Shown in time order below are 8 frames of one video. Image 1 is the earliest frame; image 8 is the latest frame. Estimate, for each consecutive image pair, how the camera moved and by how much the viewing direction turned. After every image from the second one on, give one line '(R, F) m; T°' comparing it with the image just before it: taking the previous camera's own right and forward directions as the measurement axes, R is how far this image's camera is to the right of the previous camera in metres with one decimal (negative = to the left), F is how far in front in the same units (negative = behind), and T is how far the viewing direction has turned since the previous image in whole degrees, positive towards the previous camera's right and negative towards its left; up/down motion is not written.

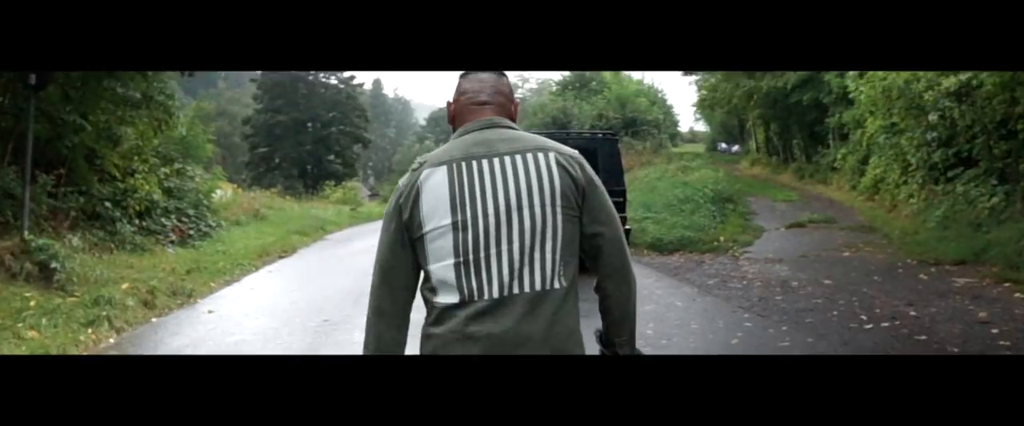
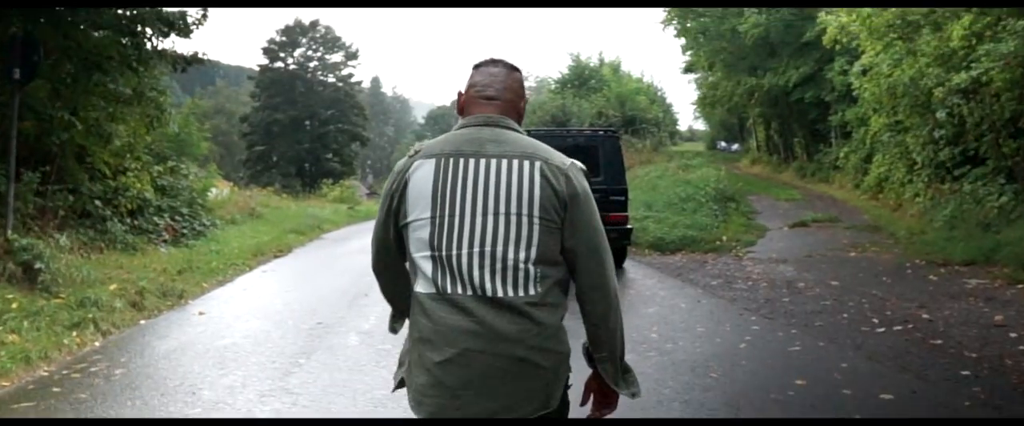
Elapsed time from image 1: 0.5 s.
(0.0, +0.2) m; 0°
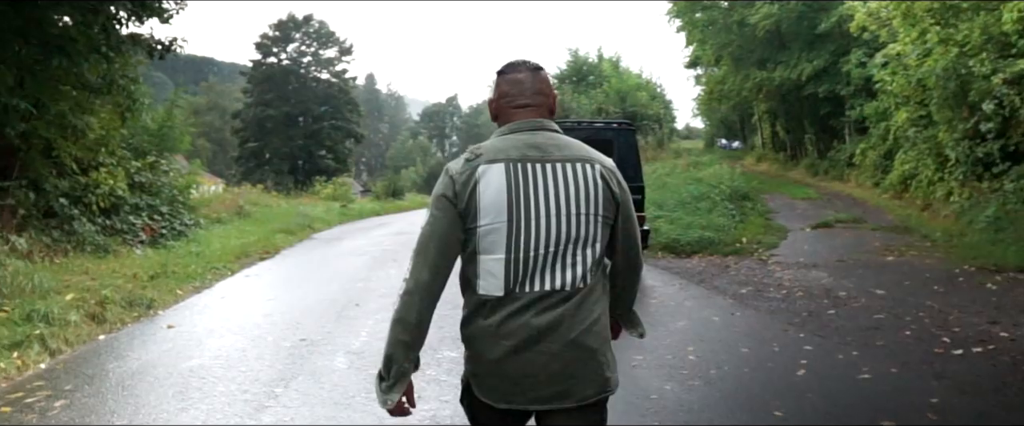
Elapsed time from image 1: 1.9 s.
(-0.1, +1.0) m; 0°
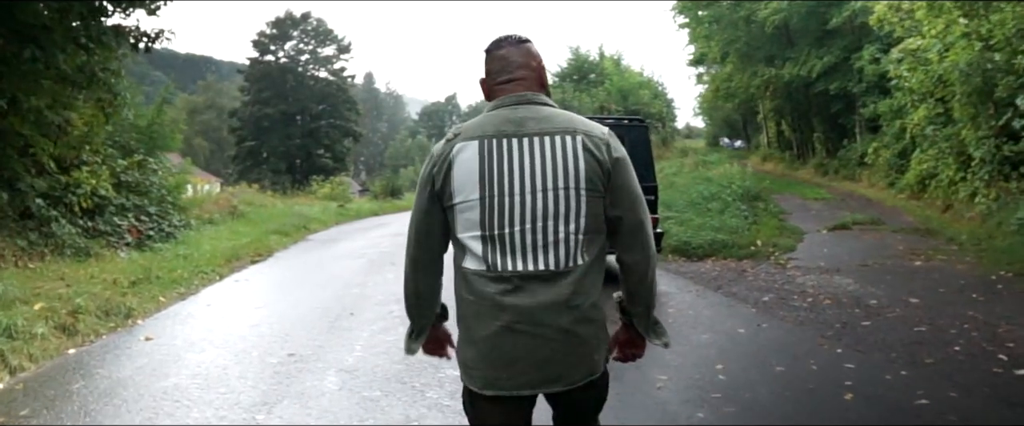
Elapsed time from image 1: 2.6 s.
(-0.1, +0.6) m; 0°
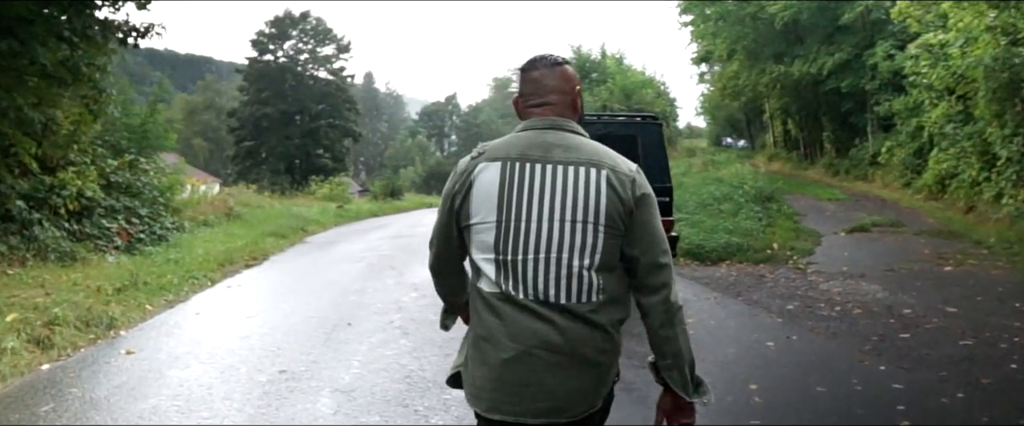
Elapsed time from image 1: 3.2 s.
(-0.1, +0.5) m; 0°
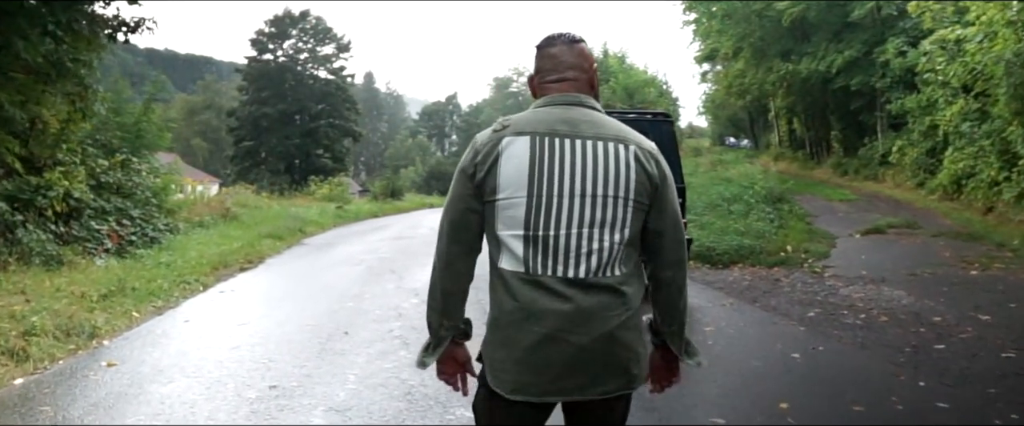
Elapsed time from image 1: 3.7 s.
(0.0, +0.4) m; 0°
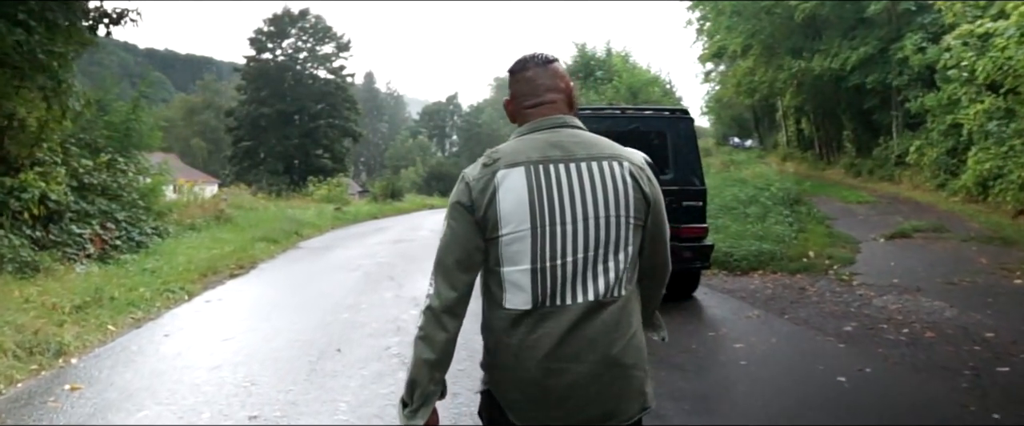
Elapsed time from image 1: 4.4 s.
(-0.1, +0.6) m; 0°
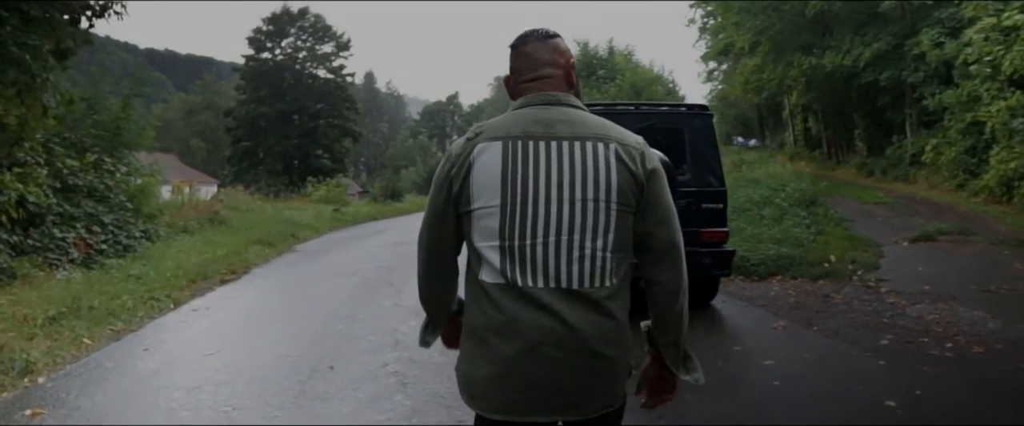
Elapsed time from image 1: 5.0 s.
(-0.1, +0.5) m; 0°
